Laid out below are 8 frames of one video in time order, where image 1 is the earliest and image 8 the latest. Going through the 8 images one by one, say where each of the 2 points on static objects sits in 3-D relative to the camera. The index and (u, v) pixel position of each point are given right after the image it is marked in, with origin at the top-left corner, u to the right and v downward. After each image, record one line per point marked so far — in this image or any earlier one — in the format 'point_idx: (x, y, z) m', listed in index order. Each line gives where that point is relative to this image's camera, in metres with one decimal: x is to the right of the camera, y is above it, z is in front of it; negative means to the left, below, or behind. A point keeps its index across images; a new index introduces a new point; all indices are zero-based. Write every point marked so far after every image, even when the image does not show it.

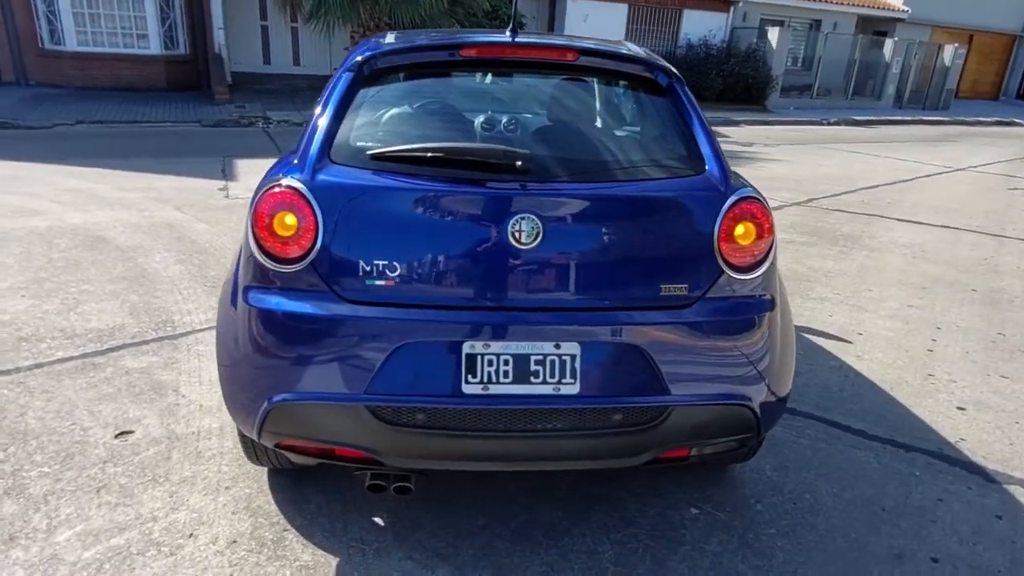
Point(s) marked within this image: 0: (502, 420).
0: (-0.1, -0.4, +2.1) m
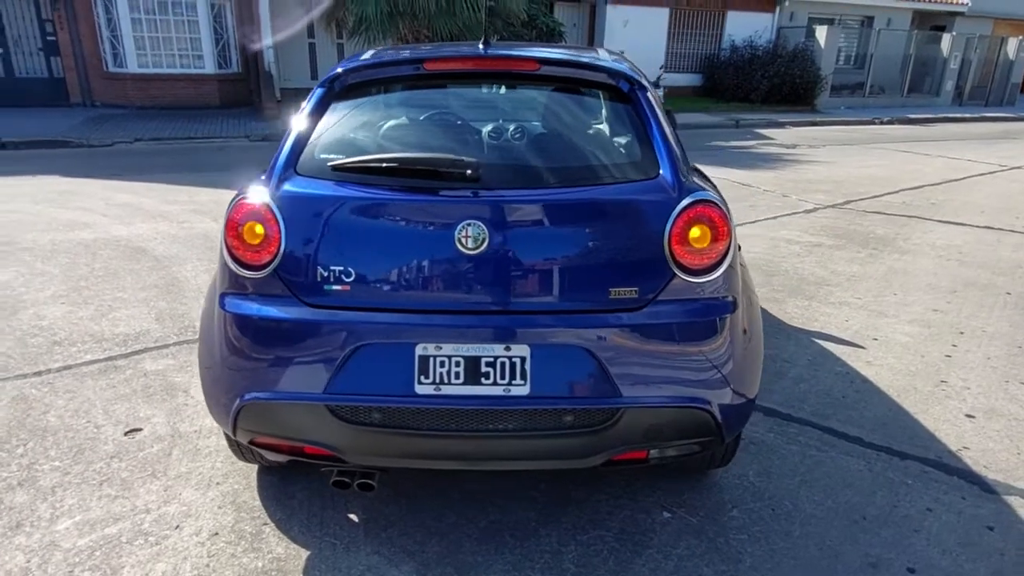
0: (-0.2, -0.4, +2.2) m
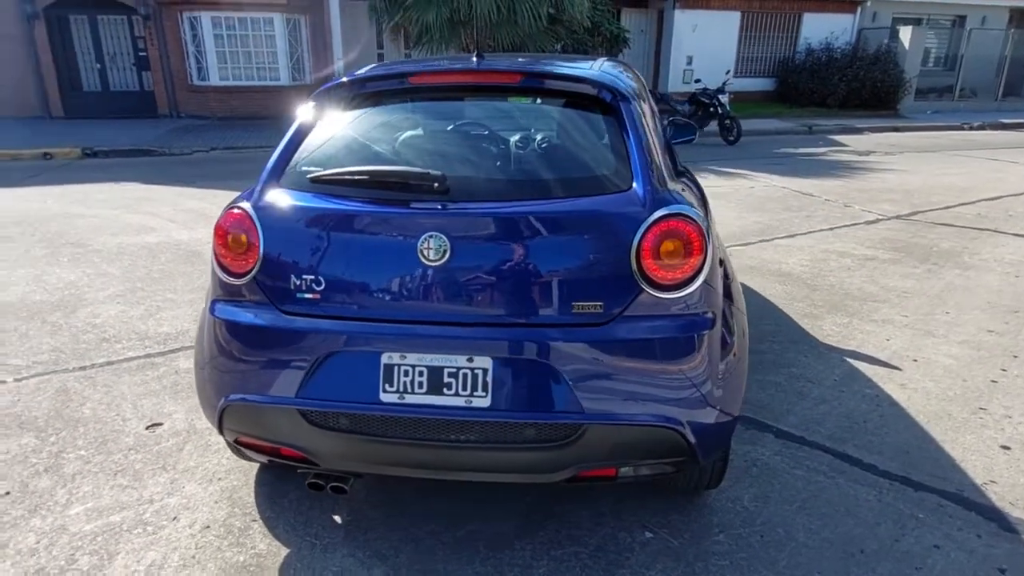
0: (-0.3, -0.5, +2.2) m
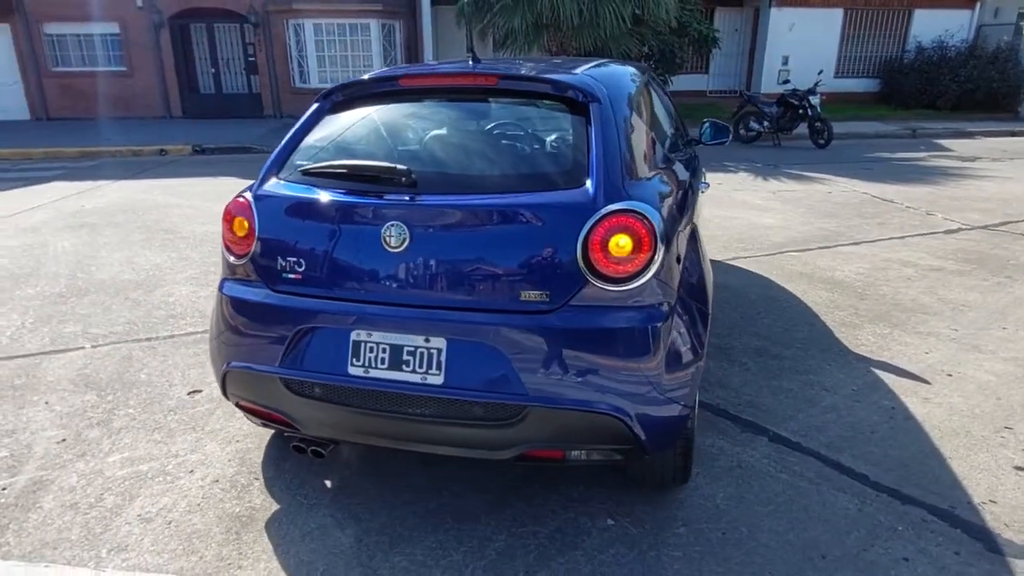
0: (-0.5, -0.4, +2.4) m
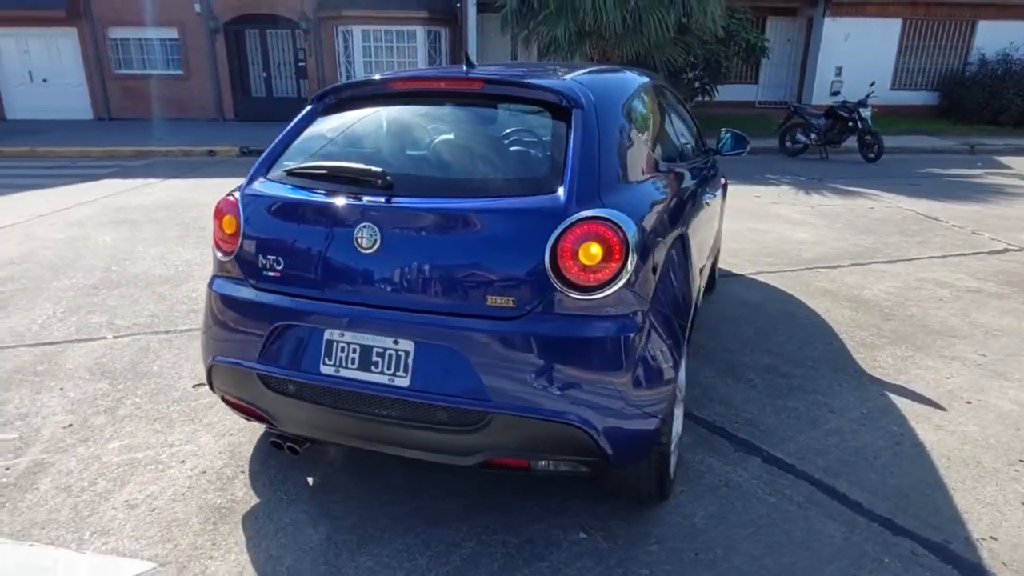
0: (-0.6, -0.4, +2.4) m
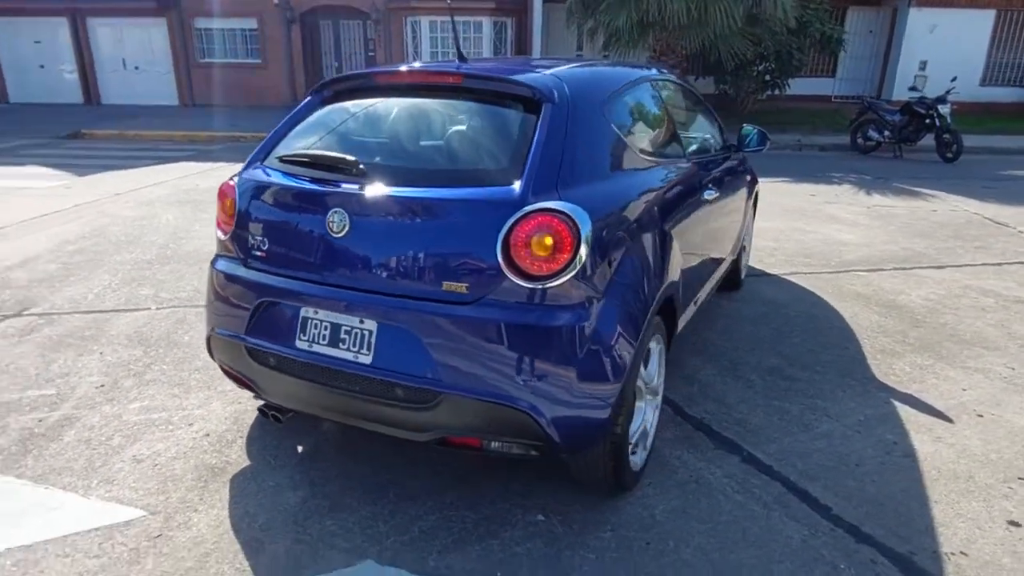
0: (-0.7, -0.3, +2.6) m
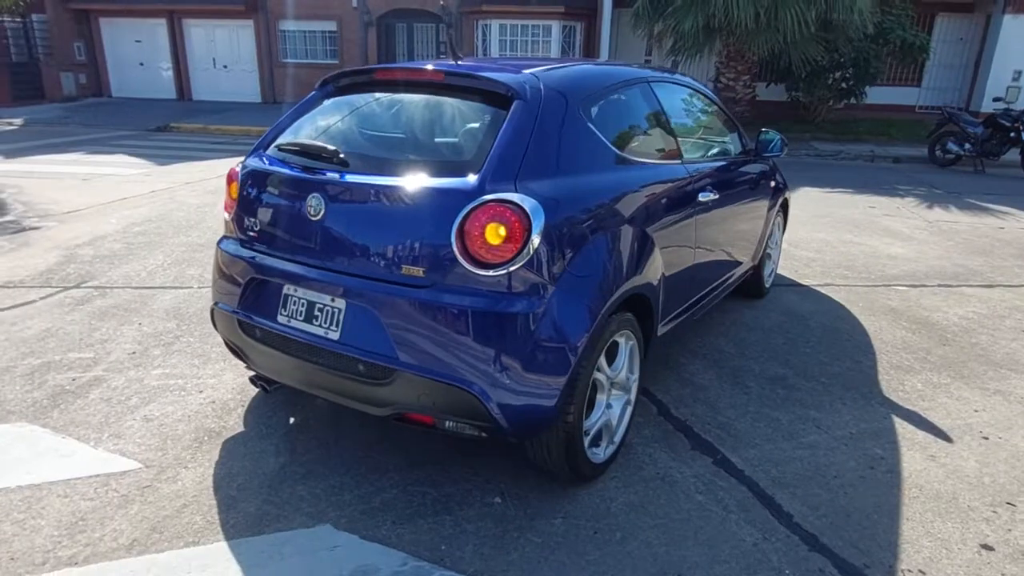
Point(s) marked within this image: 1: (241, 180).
0: (-0.9, -0.2, +2.8) m
1: (-1.2, +0.5, +3.1) m
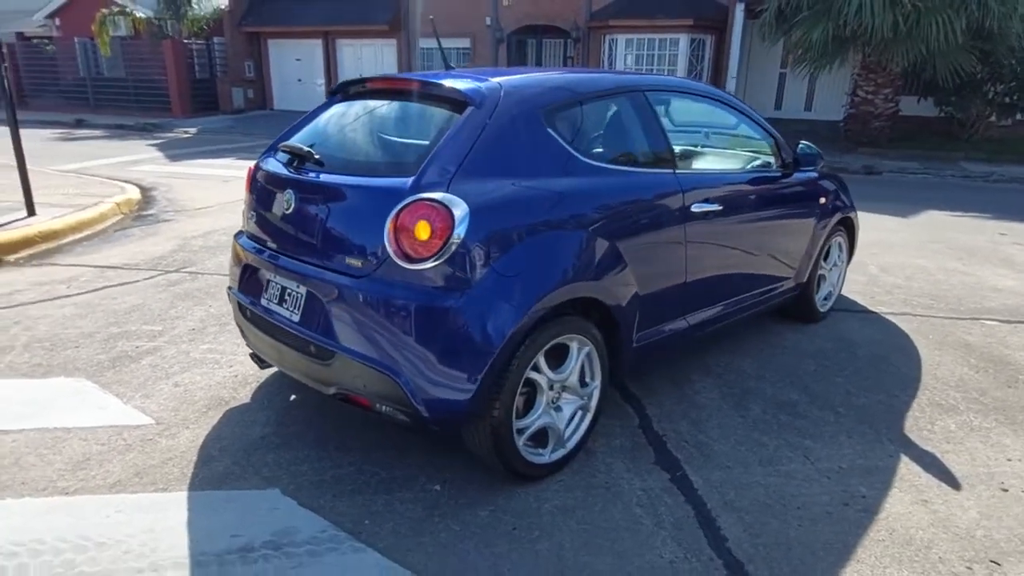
0: (-1.1, -0.2, +3.1) m
1: (-1.3, +0.6, +3.5) m
